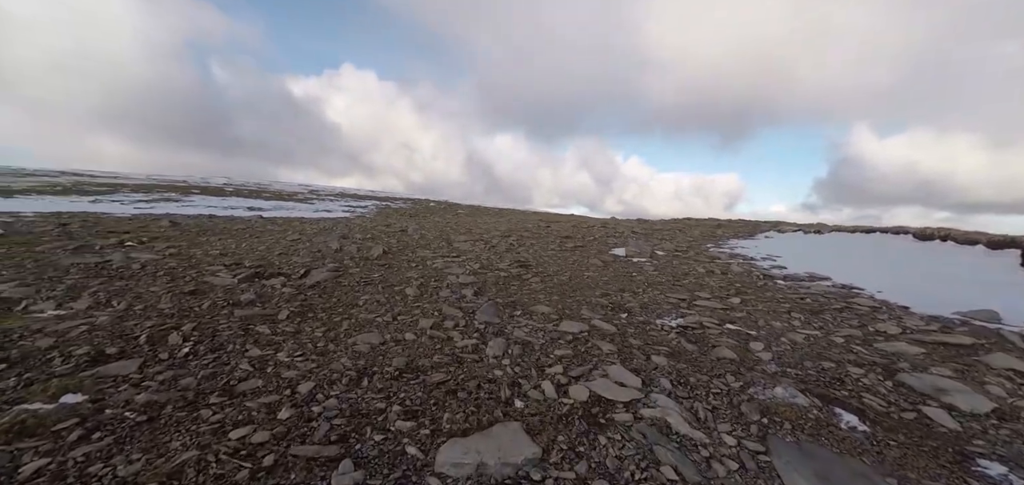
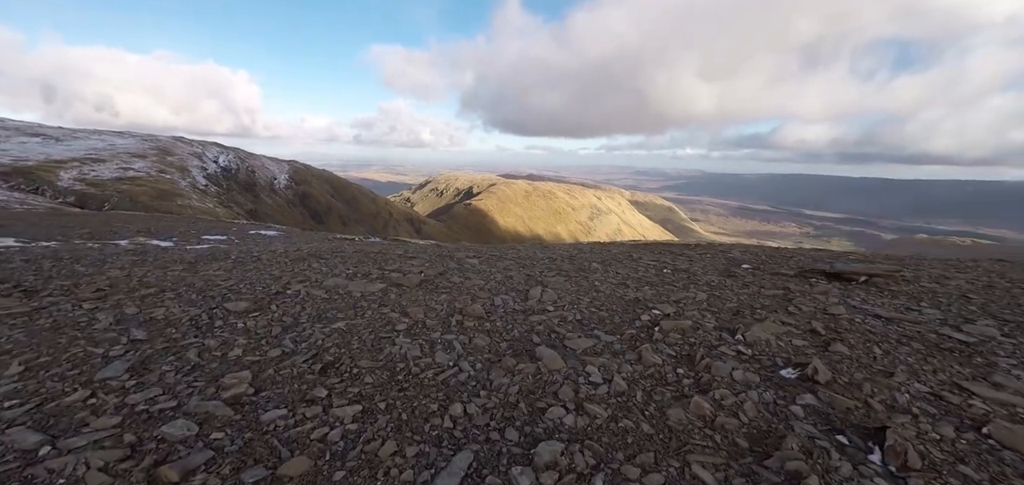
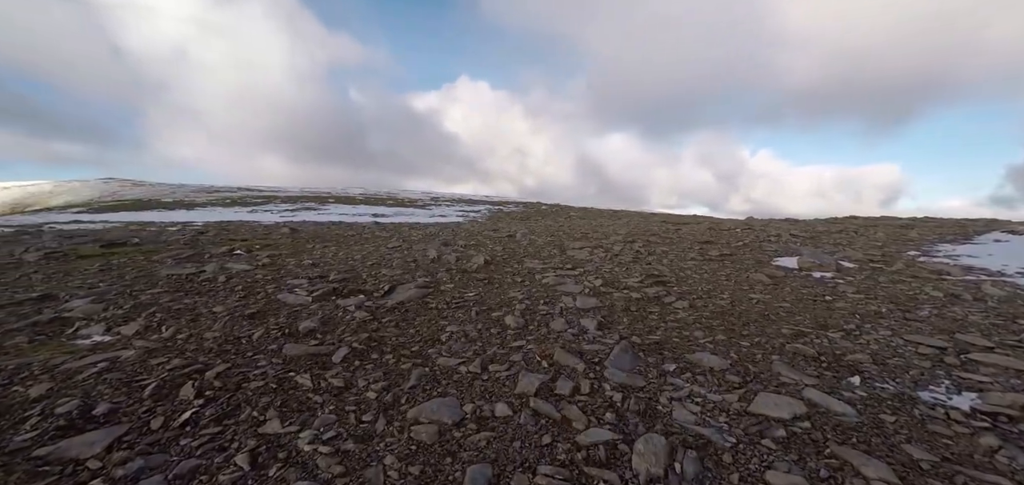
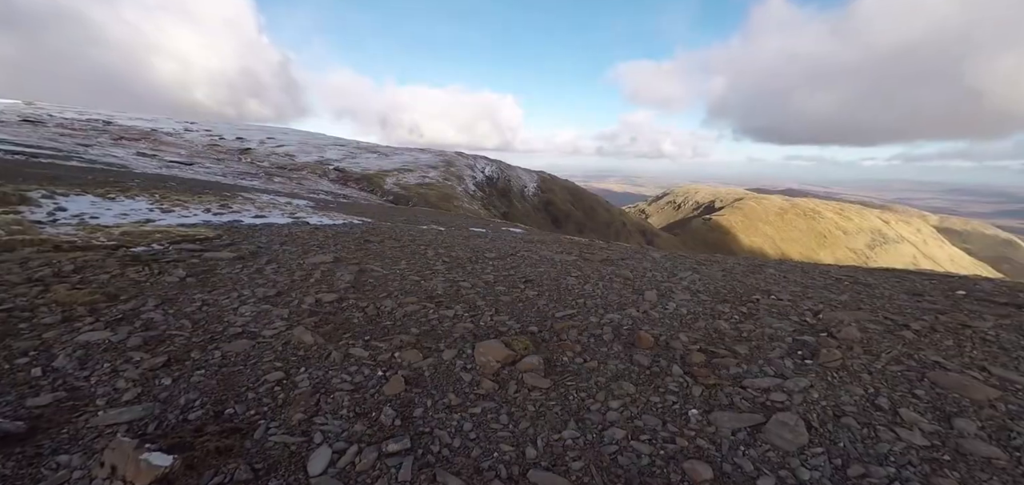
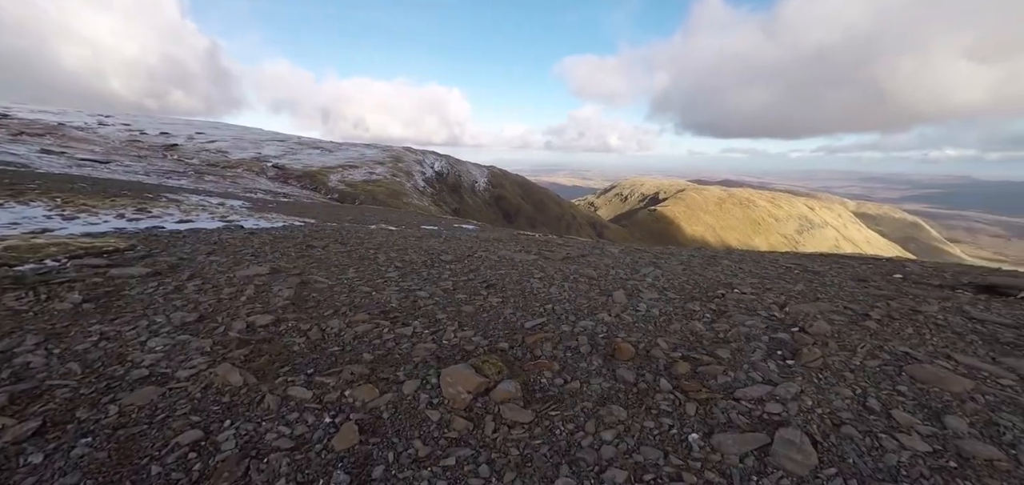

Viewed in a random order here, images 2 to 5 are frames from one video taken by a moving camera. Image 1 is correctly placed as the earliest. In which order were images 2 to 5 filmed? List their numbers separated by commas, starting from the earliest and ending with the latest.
3, 4, 5, 2
